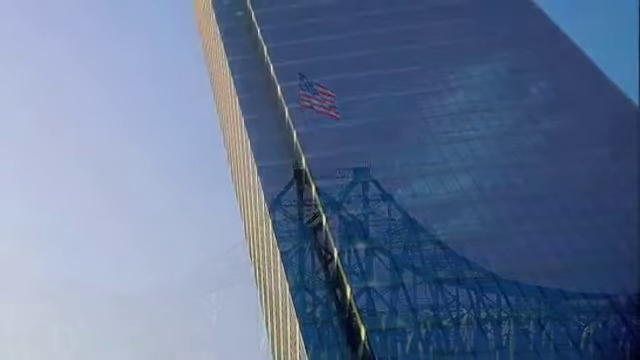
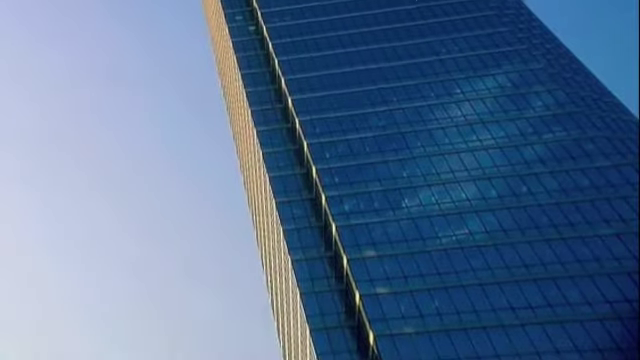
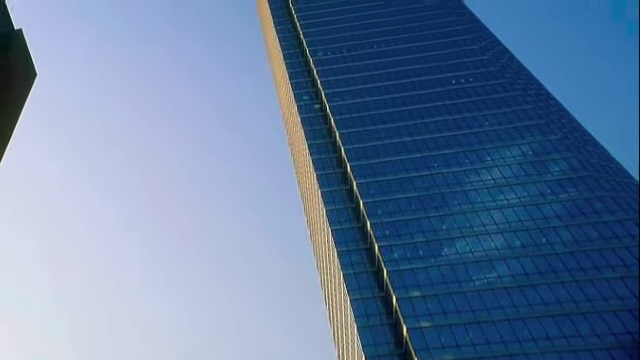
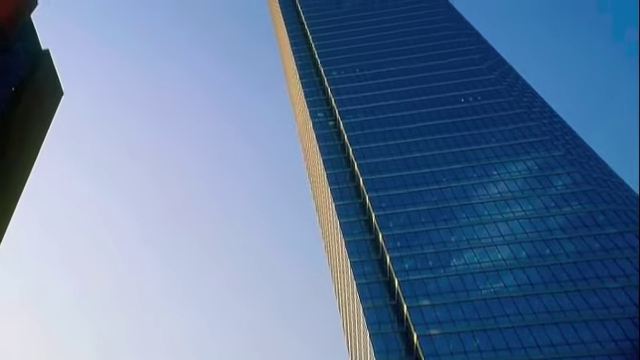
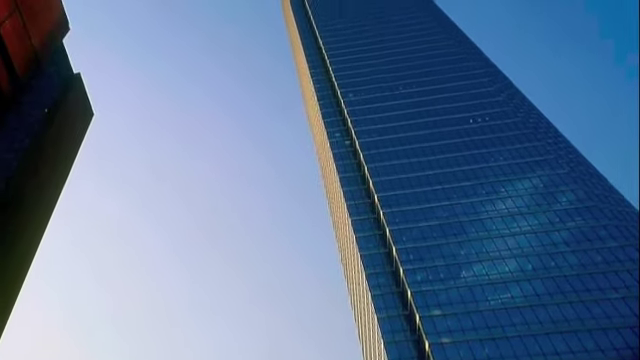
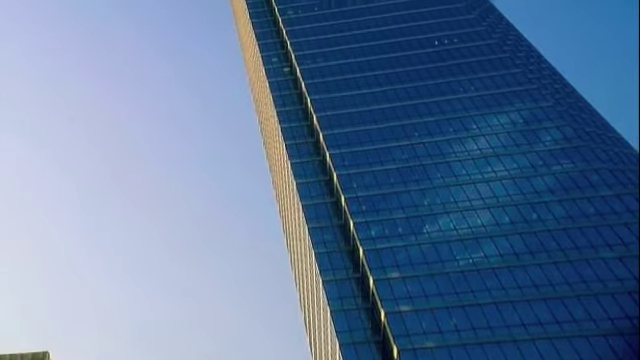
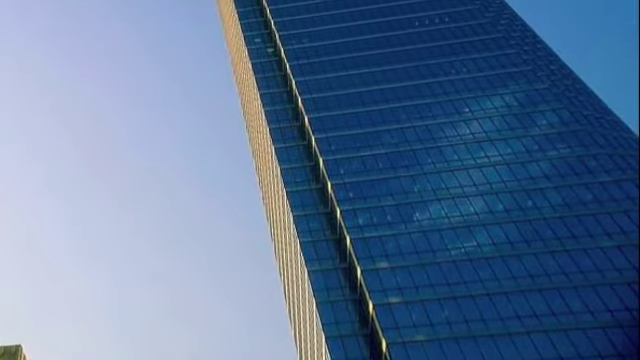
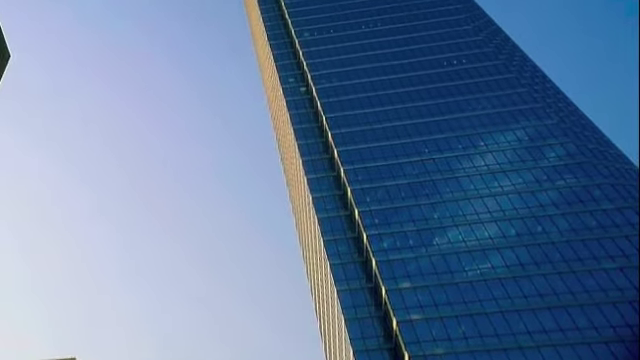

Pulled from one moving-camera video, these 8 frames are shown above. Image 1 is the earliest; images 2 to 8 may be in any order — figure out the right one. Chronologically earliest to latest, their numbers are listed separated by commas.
2, 7, 6, 8, 3, 4, 5
